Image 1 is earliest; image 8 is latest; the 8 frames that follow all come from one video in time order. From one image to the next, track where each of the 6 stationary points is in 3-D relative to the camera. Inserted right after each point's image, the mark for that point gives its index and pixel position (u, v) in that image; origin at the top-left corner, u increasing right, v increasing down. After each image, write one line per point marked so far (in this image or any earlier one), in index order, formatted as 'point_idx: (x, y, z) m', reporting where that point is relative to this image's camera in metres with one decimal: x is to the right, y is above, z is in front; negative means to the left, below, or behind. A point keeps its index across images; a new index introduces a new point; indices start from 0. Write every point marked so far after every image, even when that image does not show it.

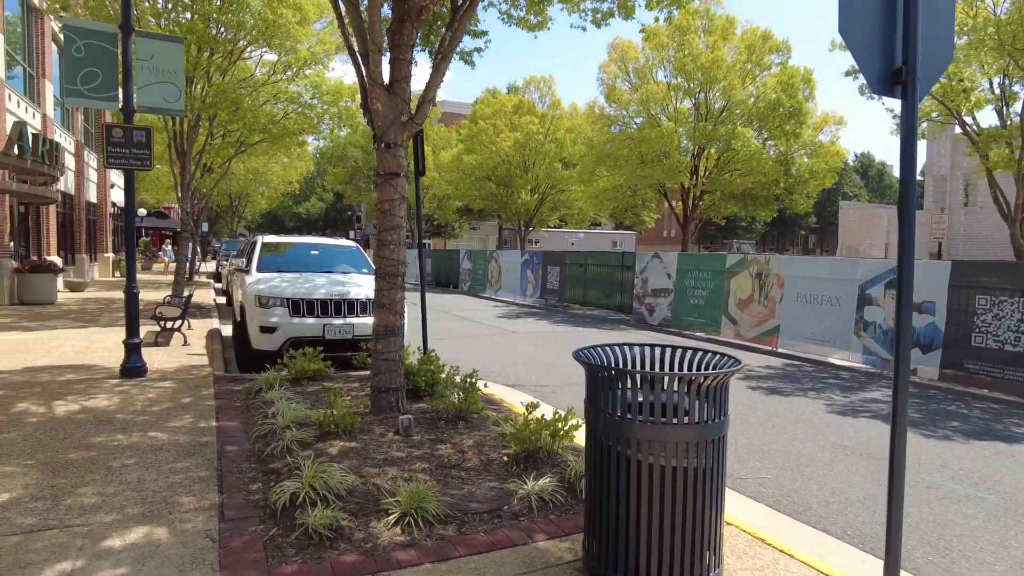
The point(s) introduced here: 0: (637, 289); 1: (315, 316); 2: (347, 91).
0: (+3.4, 0.0, +17.6) m
1: (-2.3, -0.3, +7.8) m
2: (-3.8, +4.6, +15.7) m
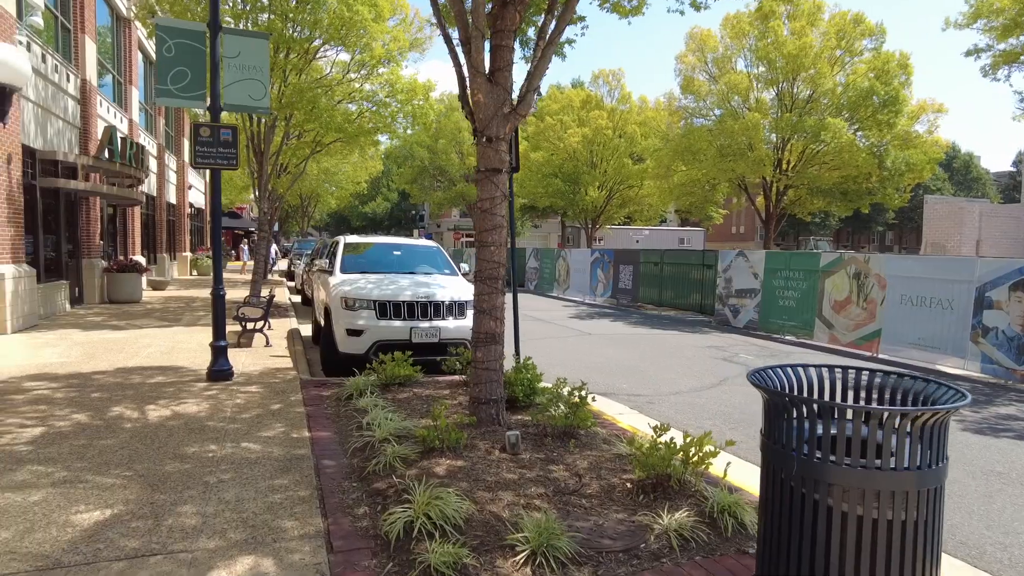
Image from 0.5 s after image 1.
0: (+5.3, 0.0, +16.8) m
1: (-1.2, -0.3, +7.5) m
2: (-2.1, +4.6, +15.5) m
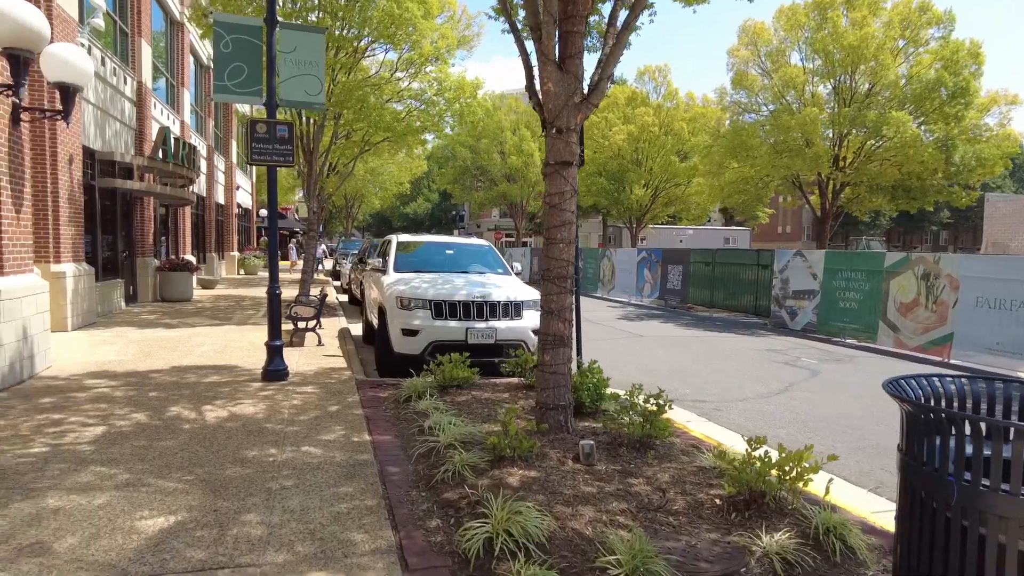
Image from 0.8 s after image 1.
0: (+6.4, -0.1, +16.2) m
1: (-0.6, -0.3, +7.3) m
2: (-0.9, +4.6, +15.3) m
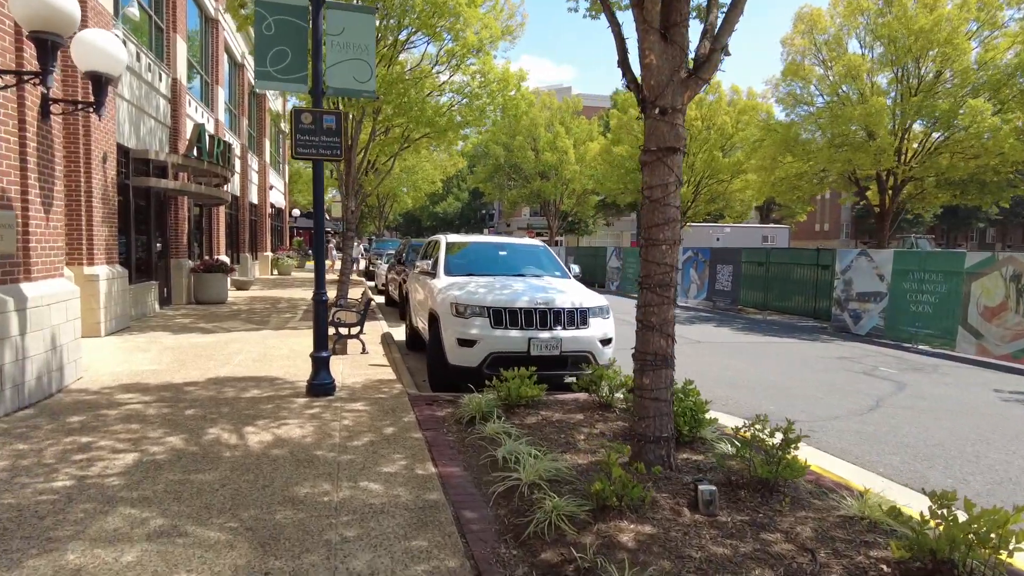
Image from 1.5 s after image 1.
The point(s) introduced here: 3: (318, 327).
0: (+7.4, -0.1, +15.3) m
1: (+0.1, -0.4, +6.6) m
2: (+0.1, +4.6, +14.6) m
3: (-1.8, -0.4, +6.3) m
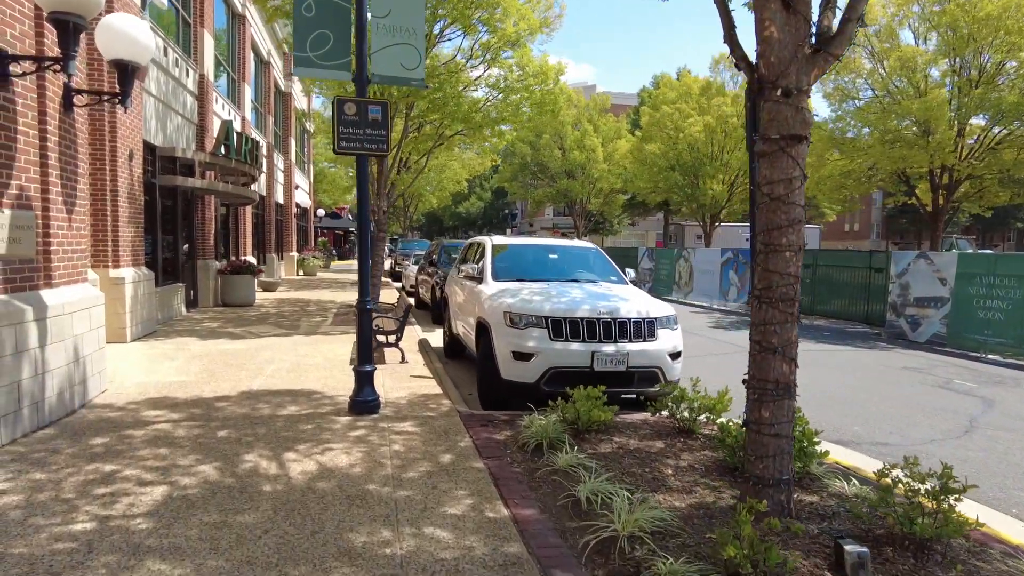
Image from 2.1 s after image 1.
0: (+8.2, -0.2, +14.4) m
1: (+0.6, -0.5, +6.0) m
2: (+0.8, +4.5, +14.0) m
3: (-1.3, -0.4, +5.8) m
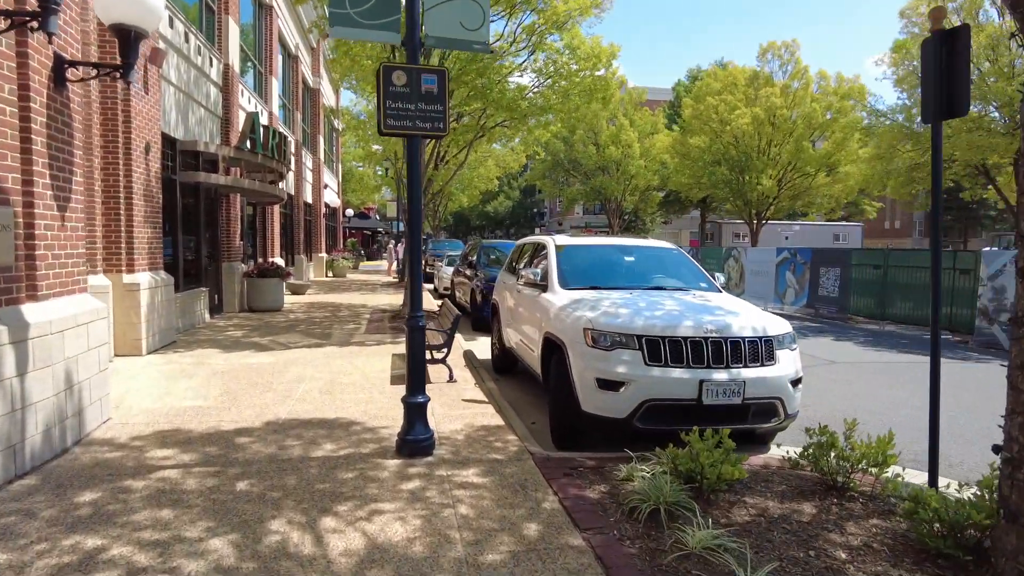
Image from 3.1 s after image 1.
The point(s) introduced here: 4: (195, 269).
0: (+9.2, -0.3, +12.9) m
1: (+1.2, -0.6, +4.8) m
2: (+1.8, +4.5, +12.8) m
3: (-0.7, -0.5, +4.7) m
4: (-5.7, +0.3, +12.0) m
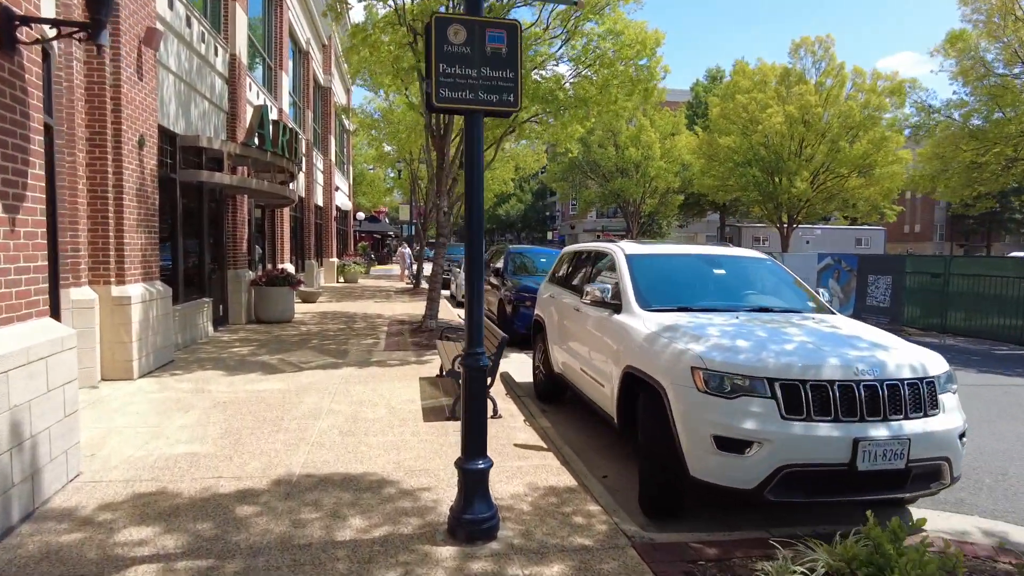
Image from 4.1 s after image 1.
0: (+9.7, -0.5, +11.6) m
1: (+1.7, -0.7, +3.6) m
2: (+2.3, +4.3, +11.6) m
3: (-0.2, -0.7, +3.5) m
4: (-5.1, +0.2, +10.9) m
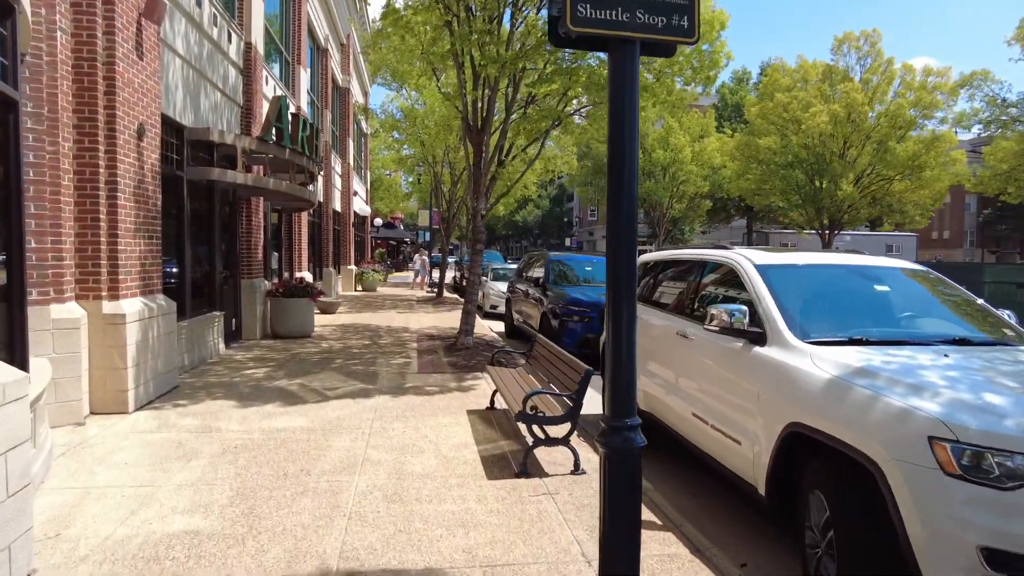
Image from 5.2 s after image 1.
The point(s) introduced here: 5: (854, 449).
0: (+10.5, -0.7, +10.2) m
1: (+2.3, -0.8, +2.3) m
2: (+3.1, +4.1, +10.3) m
3: (+0.4, -0.8, +2.2) m
4: (-4.4, 0.0, +9.7) m
5: (+1.5, -0.7, +2.9) m
